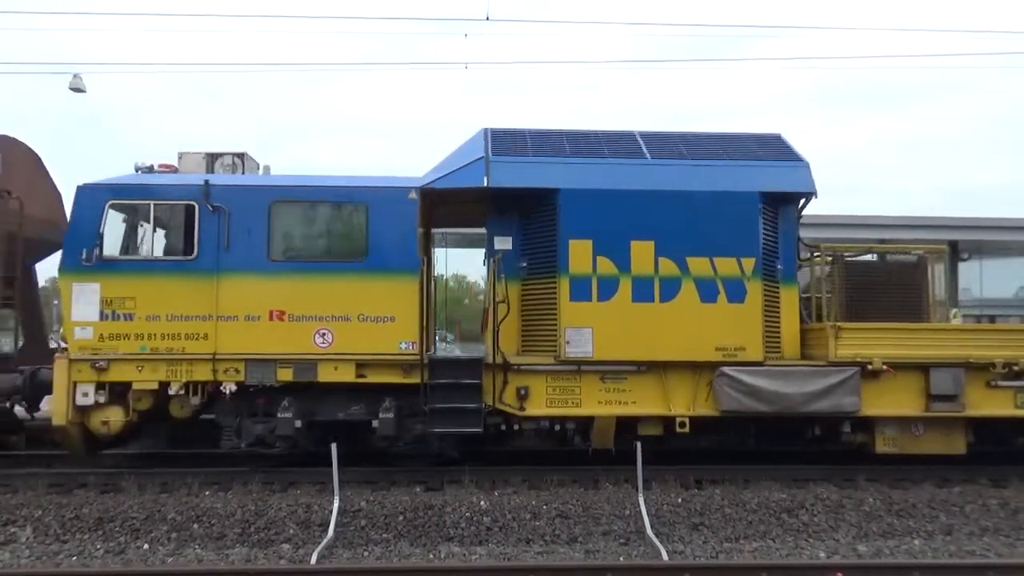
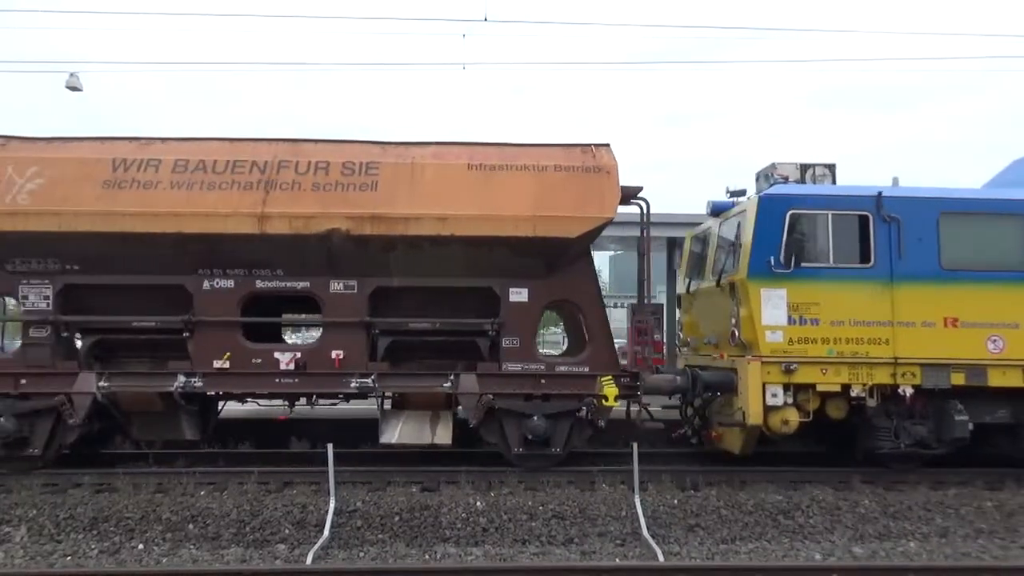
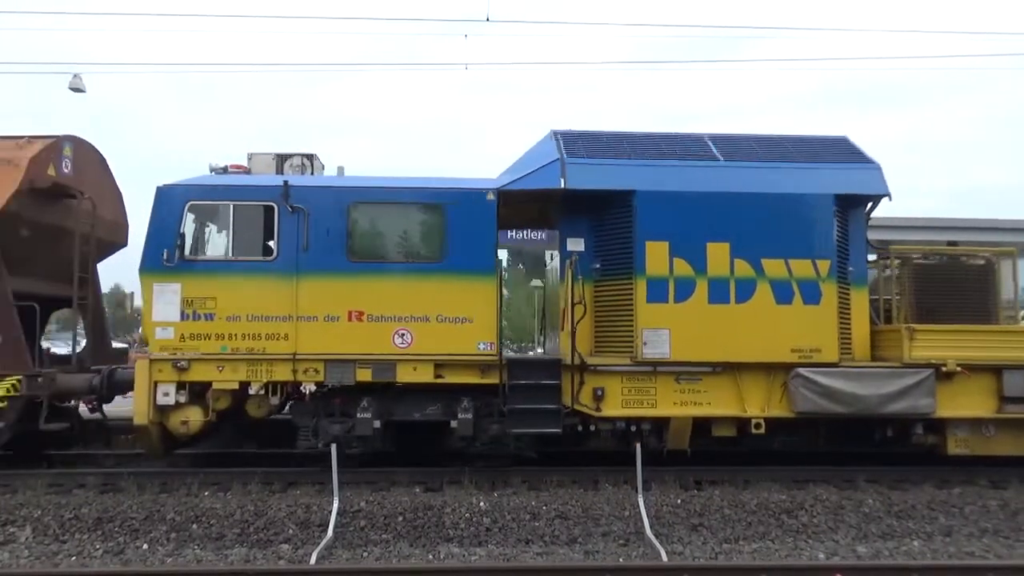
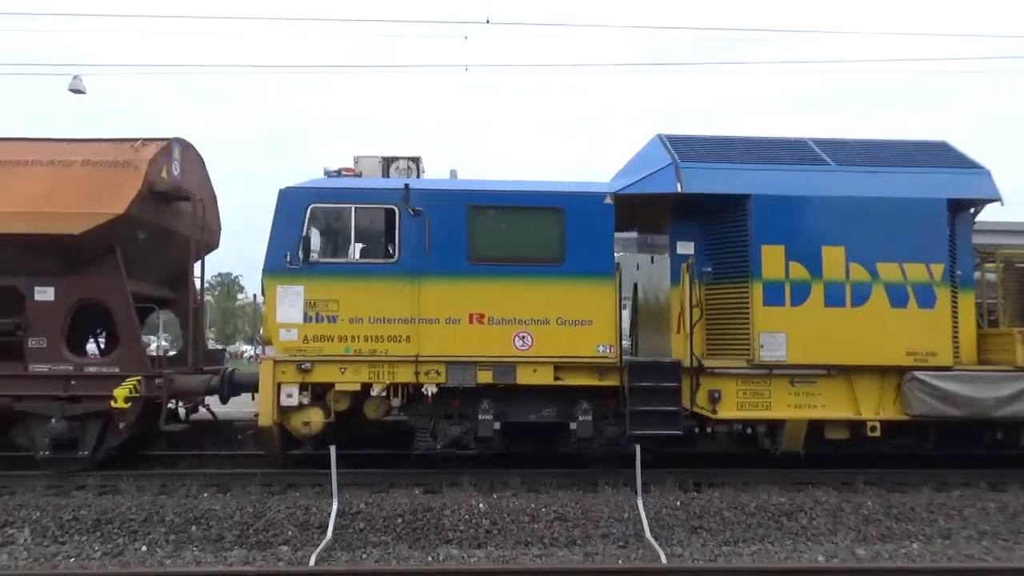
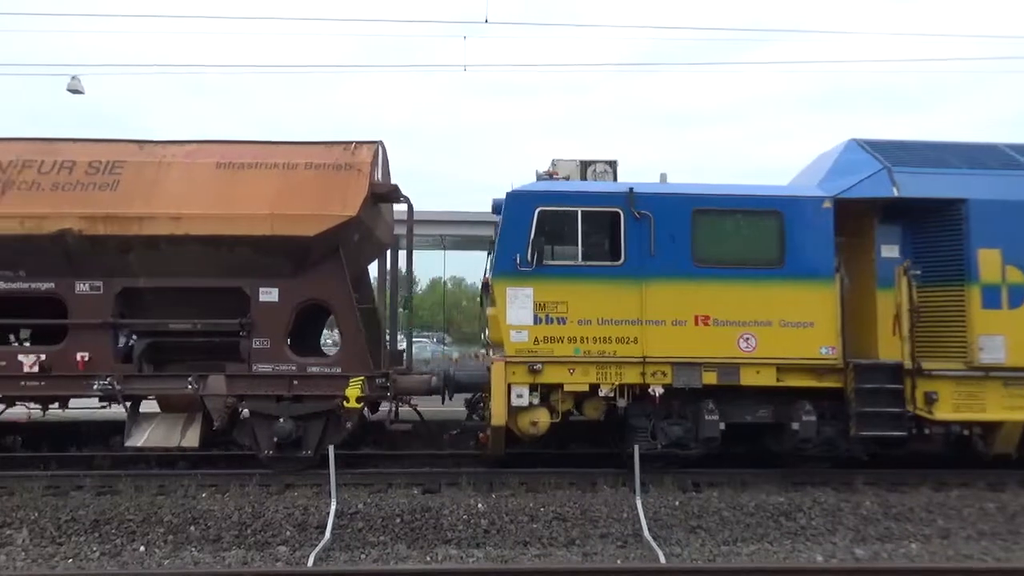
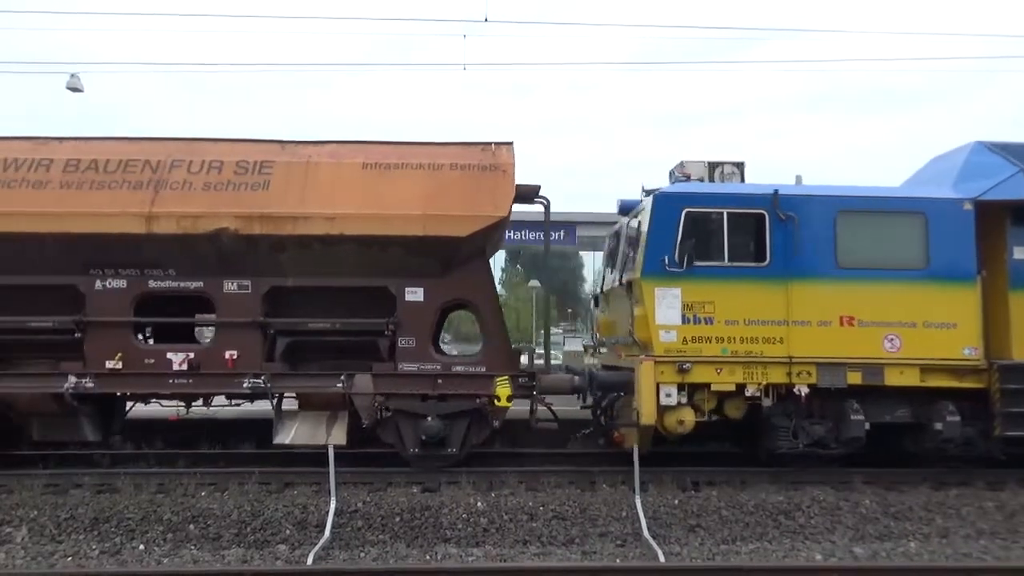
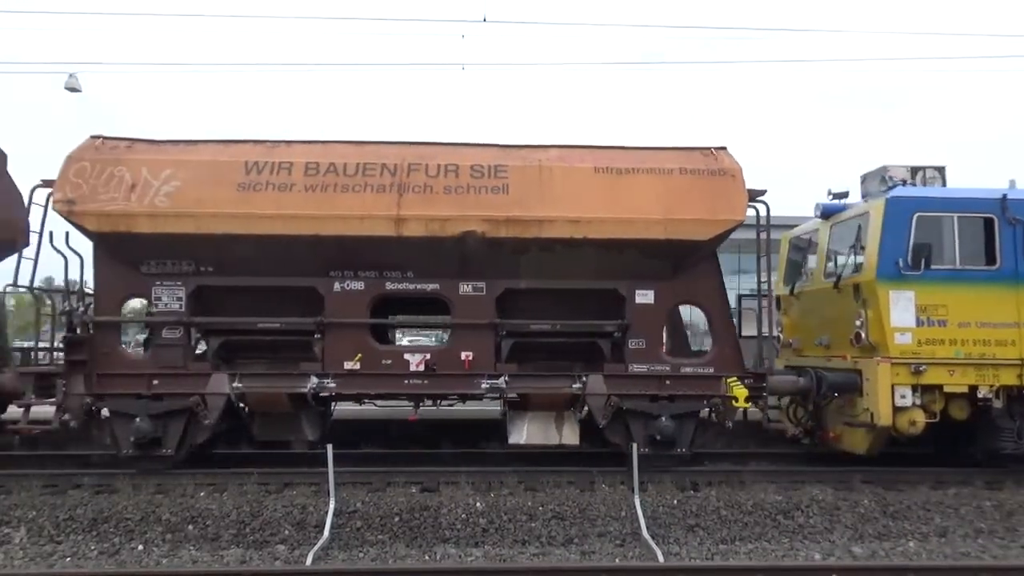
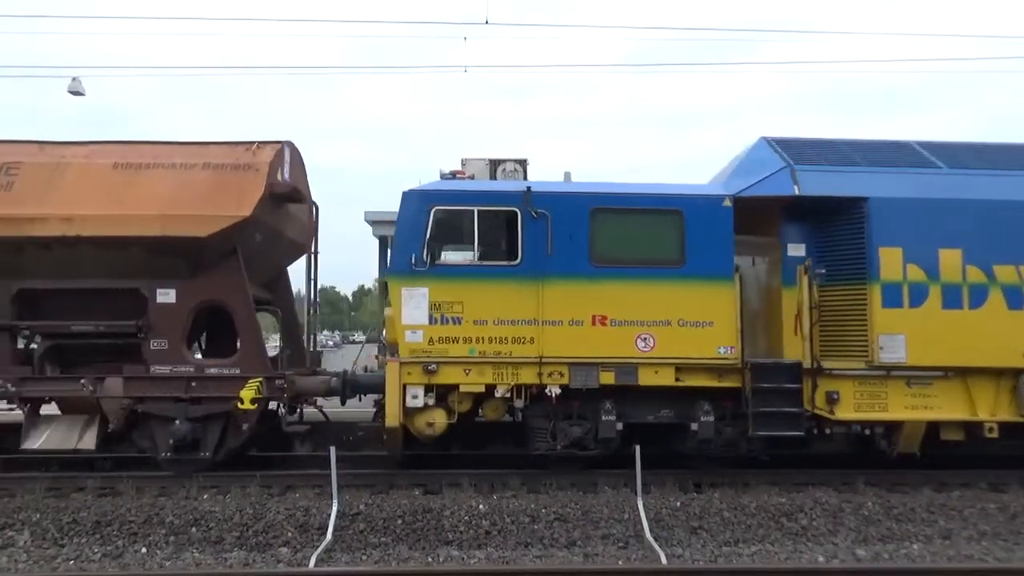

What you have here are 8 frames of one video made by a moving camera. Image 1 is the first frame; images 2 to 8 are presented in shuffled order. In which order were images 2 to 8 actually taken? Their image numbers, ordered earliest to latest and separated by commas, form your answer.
3, 4, 8, 5, 6, 2, 7
